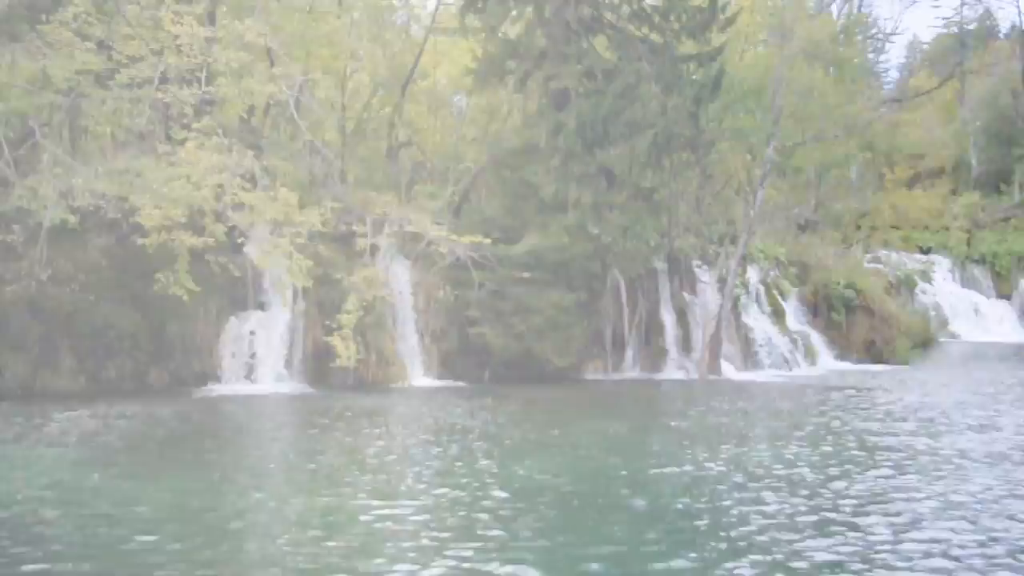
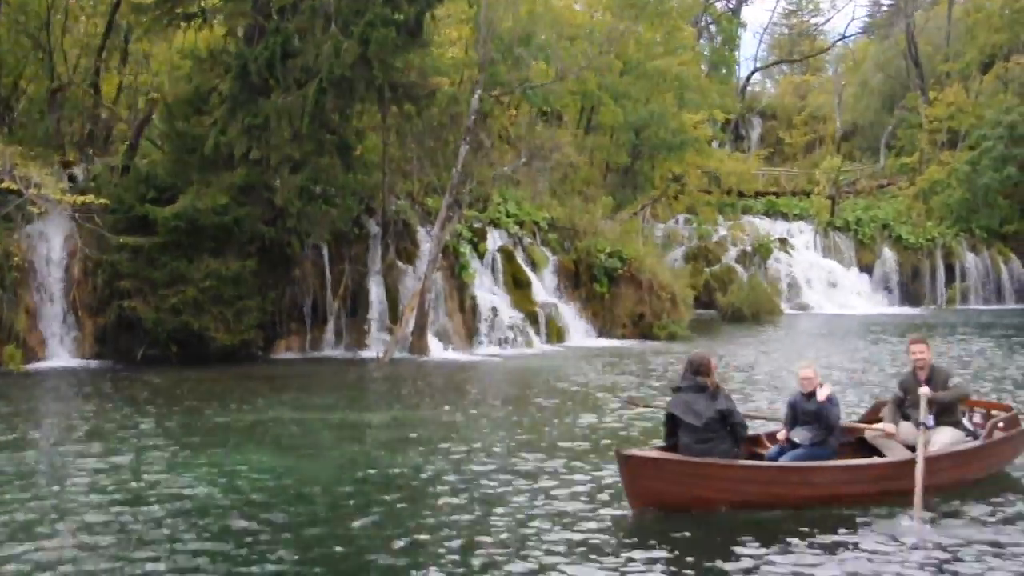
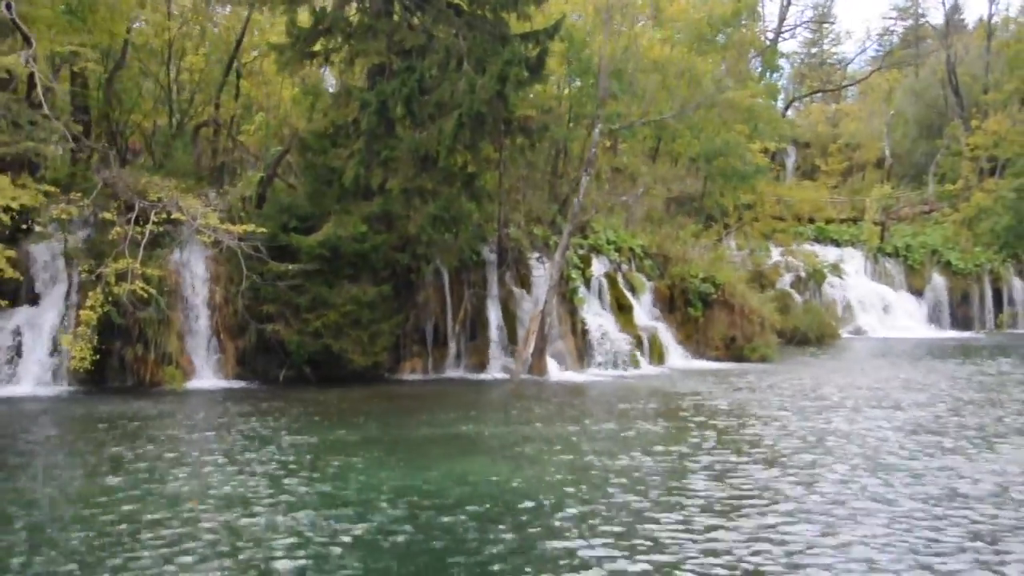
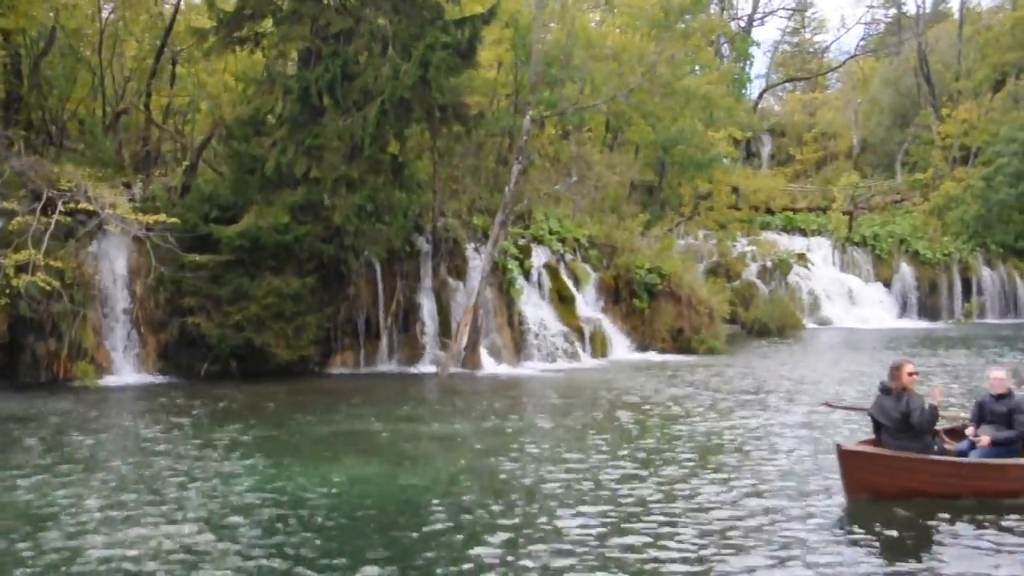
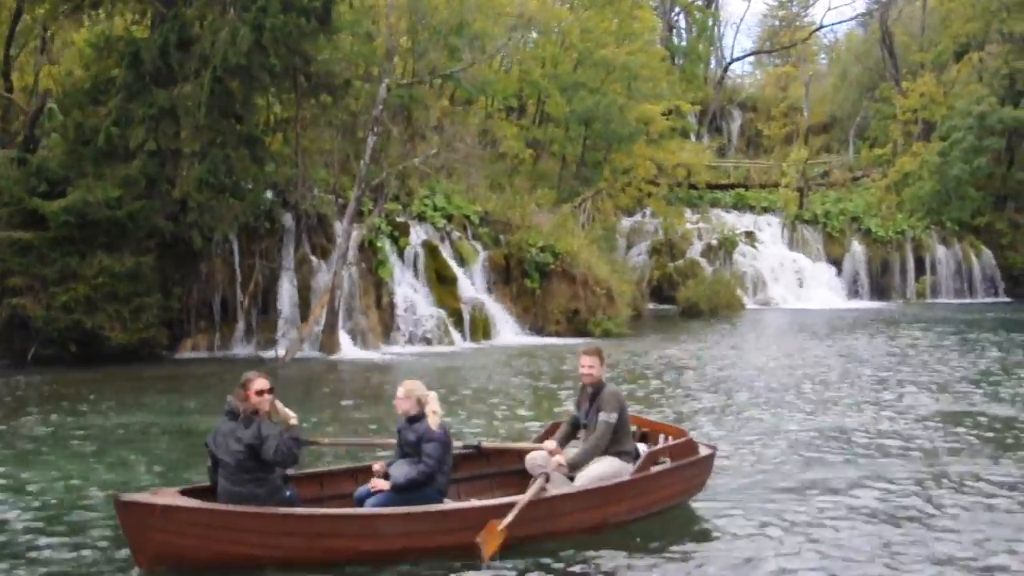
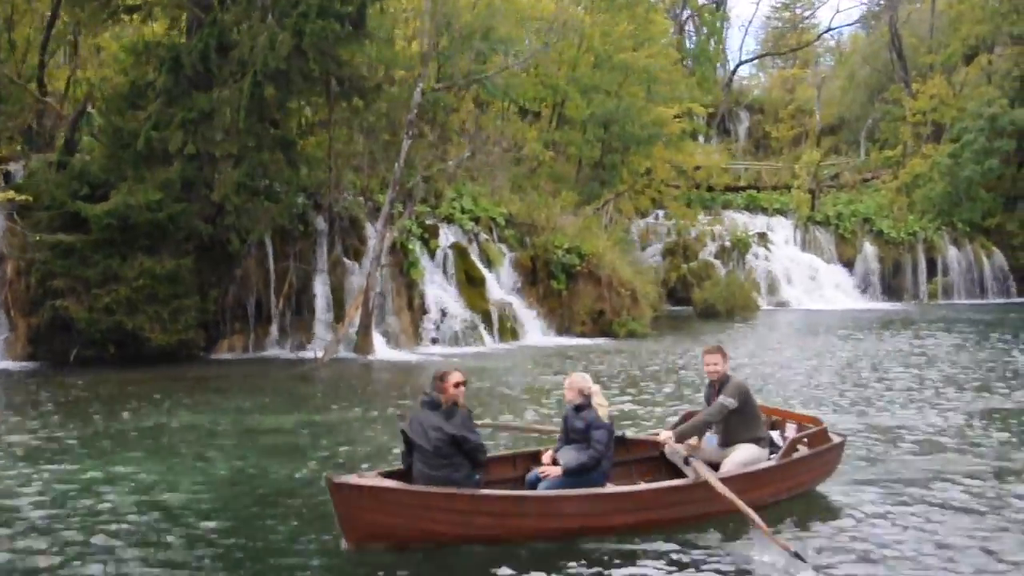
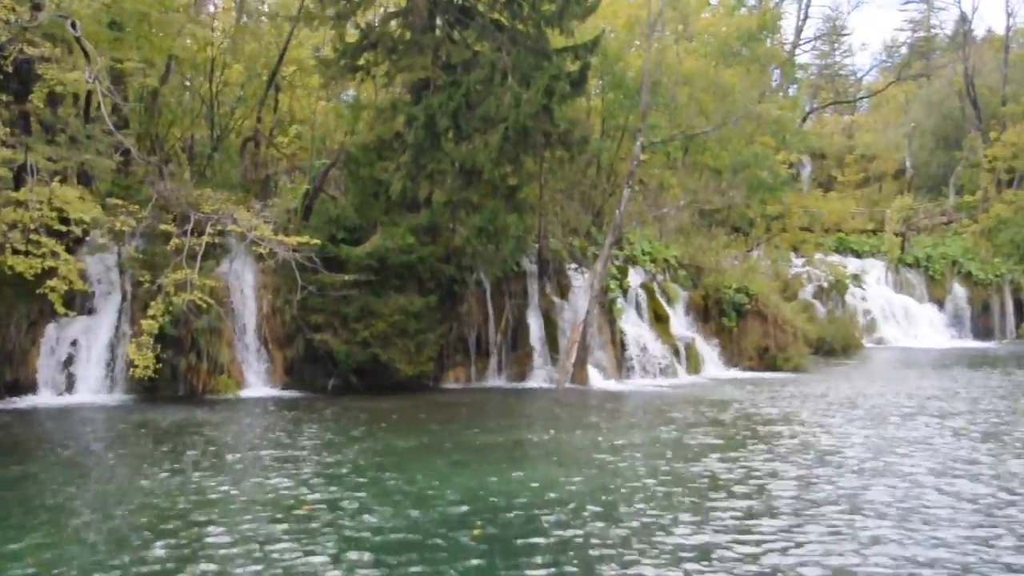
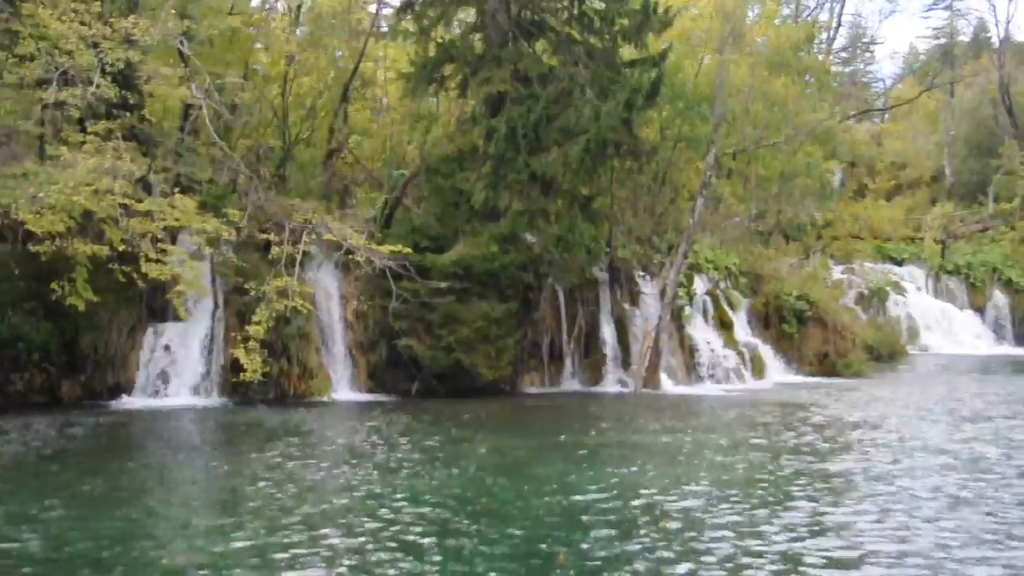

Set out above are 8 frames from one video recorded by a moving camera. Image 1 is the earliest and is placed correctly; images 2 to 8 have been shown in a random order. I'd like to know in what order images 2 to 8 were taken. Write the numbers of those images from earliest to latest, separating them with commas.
8, 7, 3, 4, 2, 6, 5
